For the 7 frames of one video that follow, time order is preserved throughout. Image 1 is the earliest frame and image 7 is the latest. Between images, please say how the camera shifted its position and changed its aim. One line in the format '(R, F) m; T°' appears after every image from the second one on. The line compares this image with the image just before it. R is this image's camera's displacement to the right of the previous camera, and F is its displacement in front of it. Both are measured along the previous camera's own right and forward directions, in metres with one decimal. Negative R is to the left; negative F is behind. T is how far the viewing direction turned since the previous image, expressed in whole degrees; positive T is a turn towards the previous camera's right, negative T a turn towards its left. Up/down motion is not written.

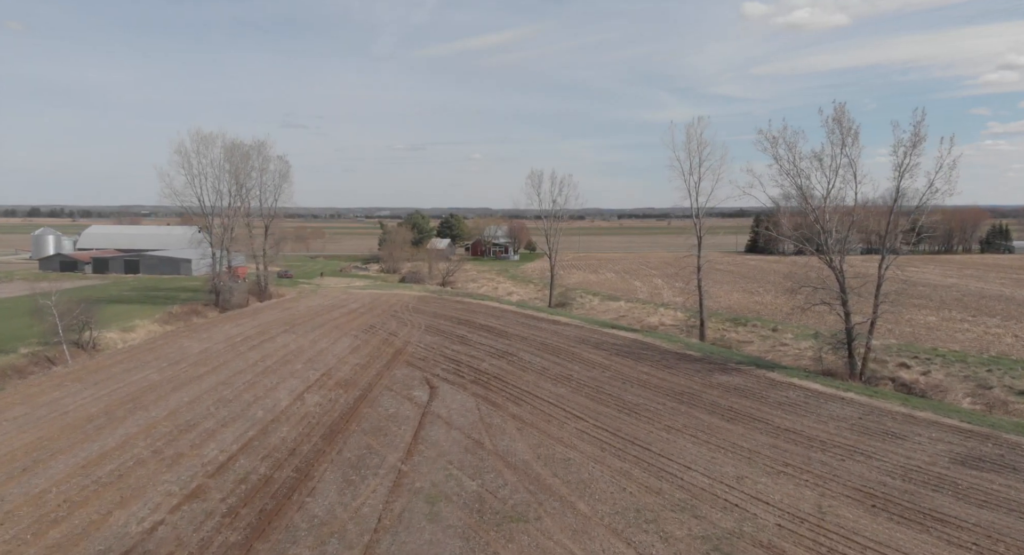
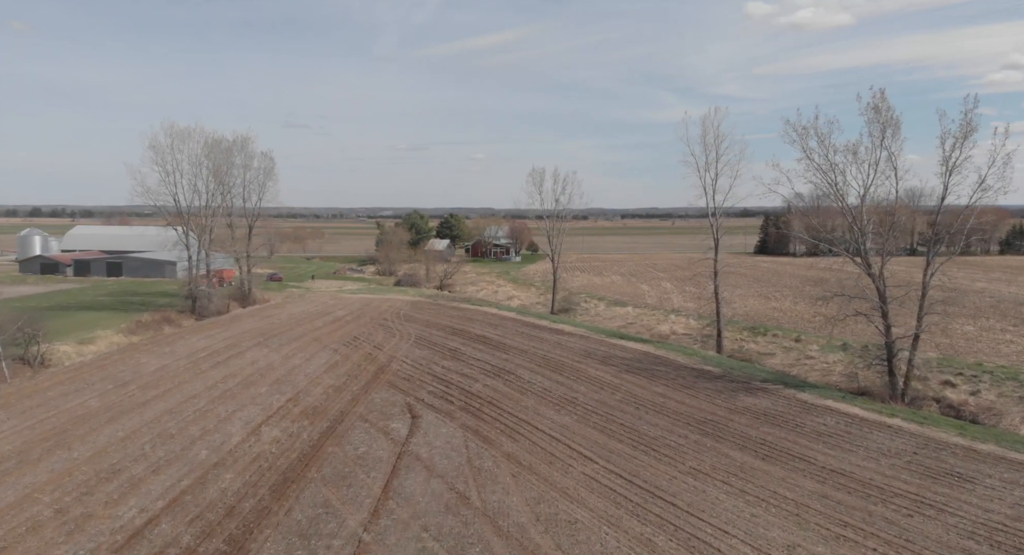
(+0.2, +2.7) m; 0°
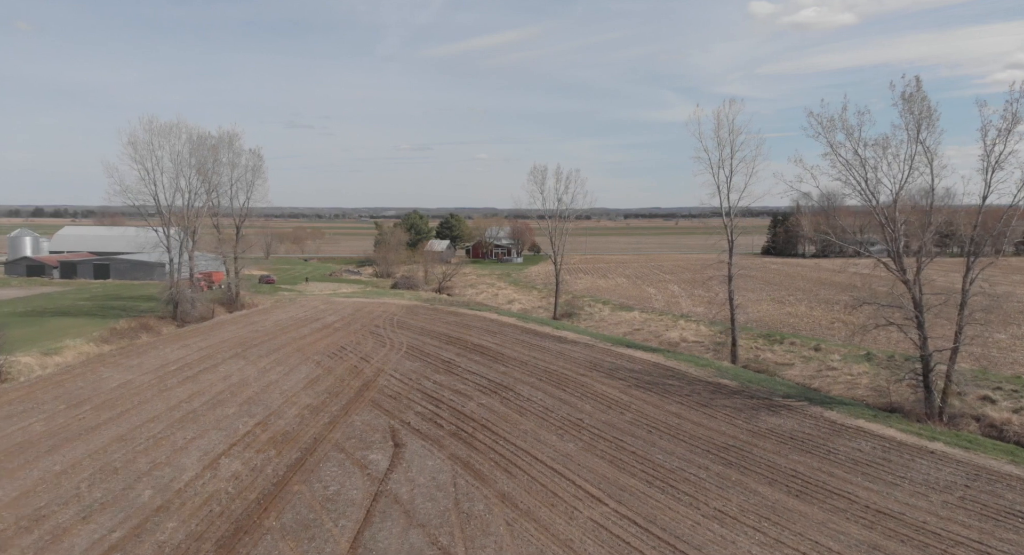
(+0.1, +1.9) m; 0°
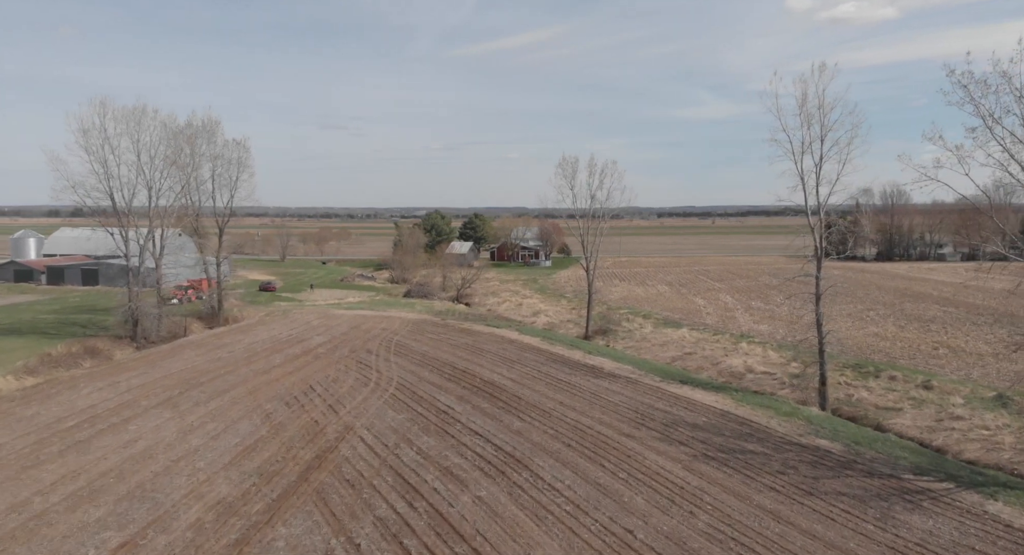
(+0.3, +5.7) m; -3°
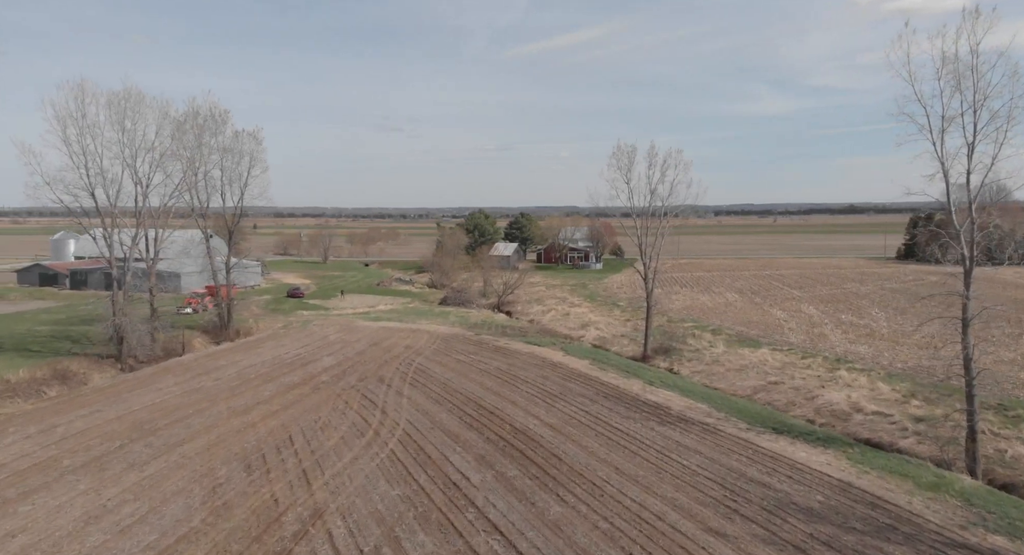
(+0.2, +4.6) m; -5°
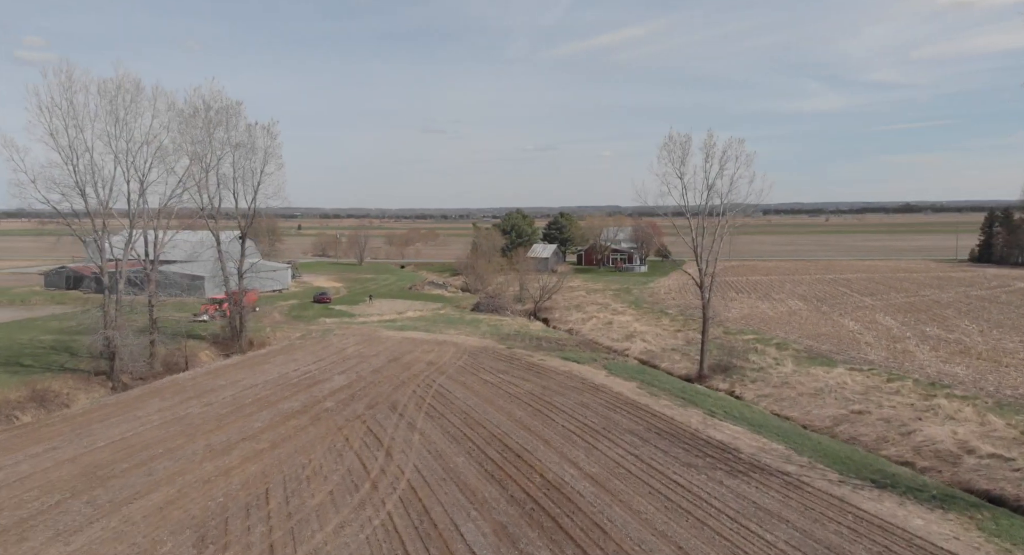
(+0.2, +3.1) m; -4°
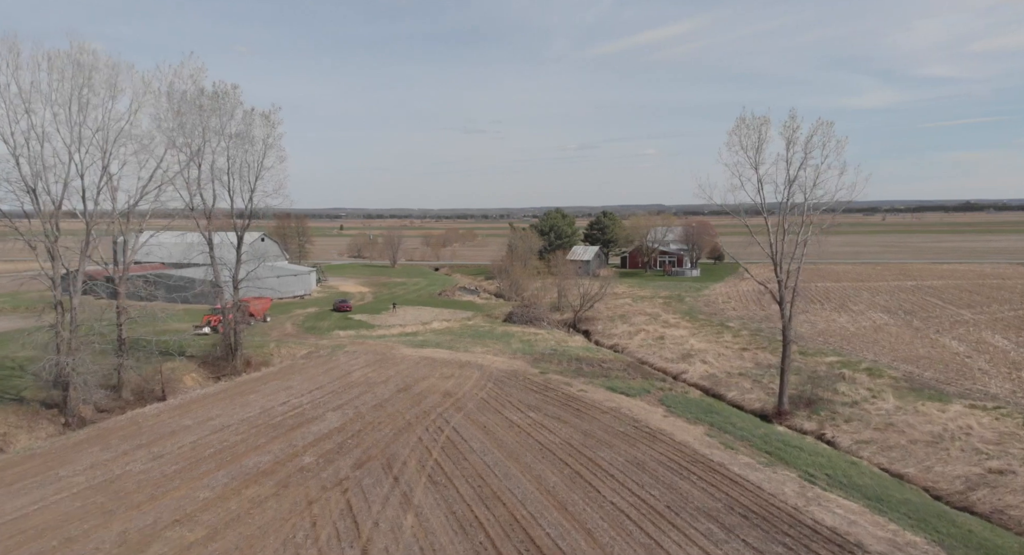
(+0.2, +4.1) m; -4°
